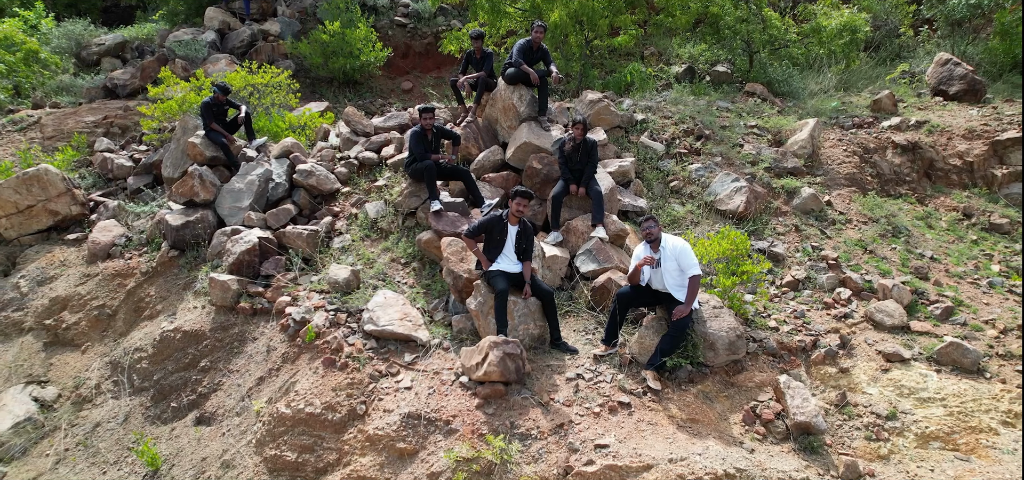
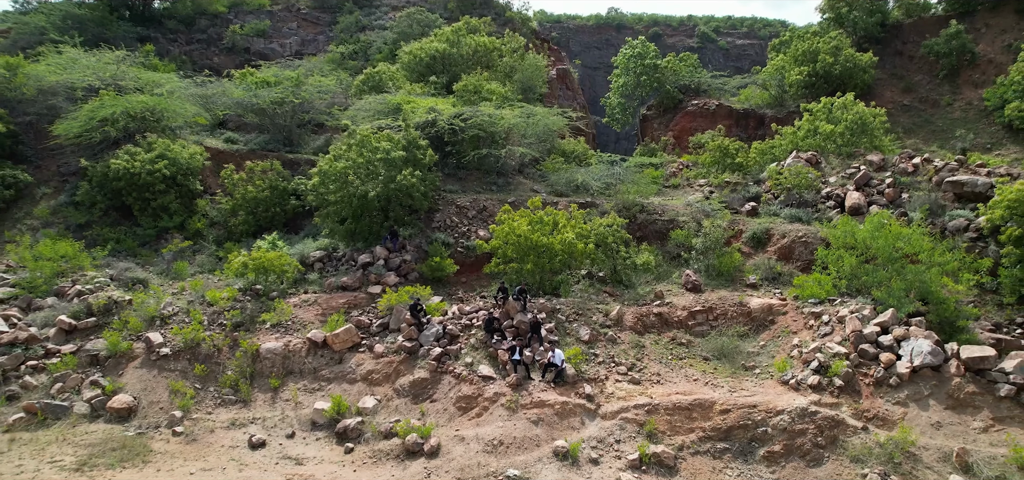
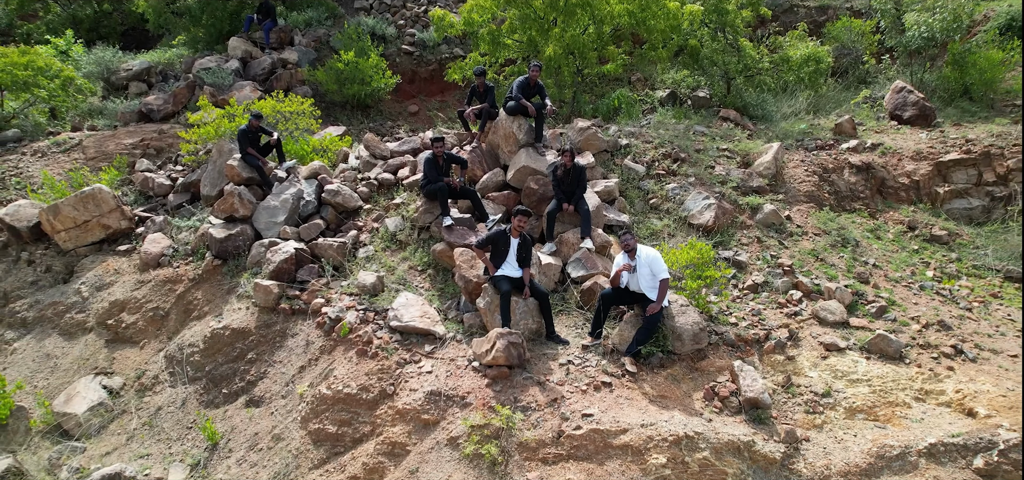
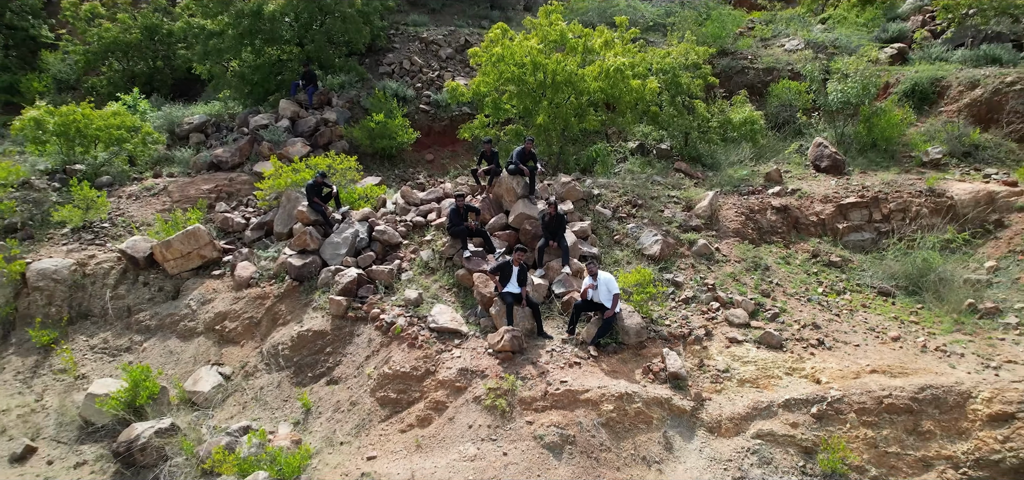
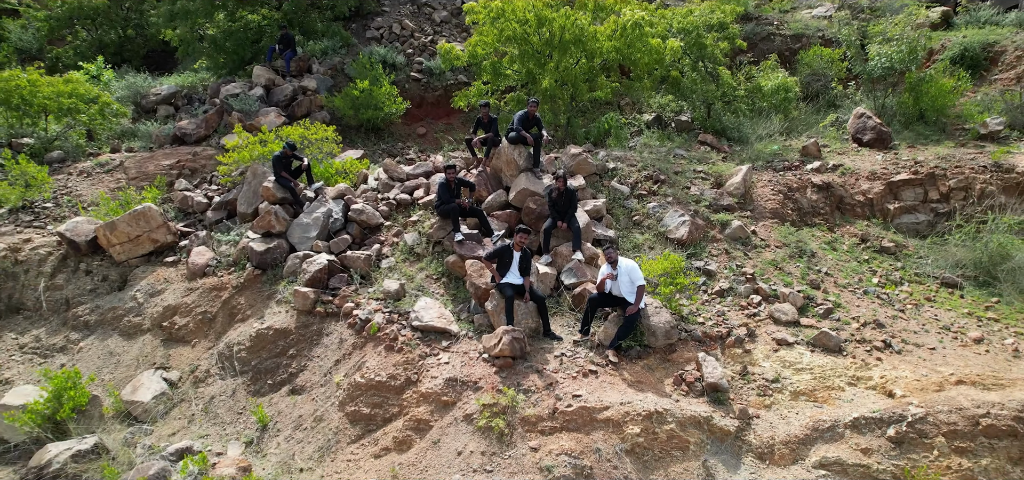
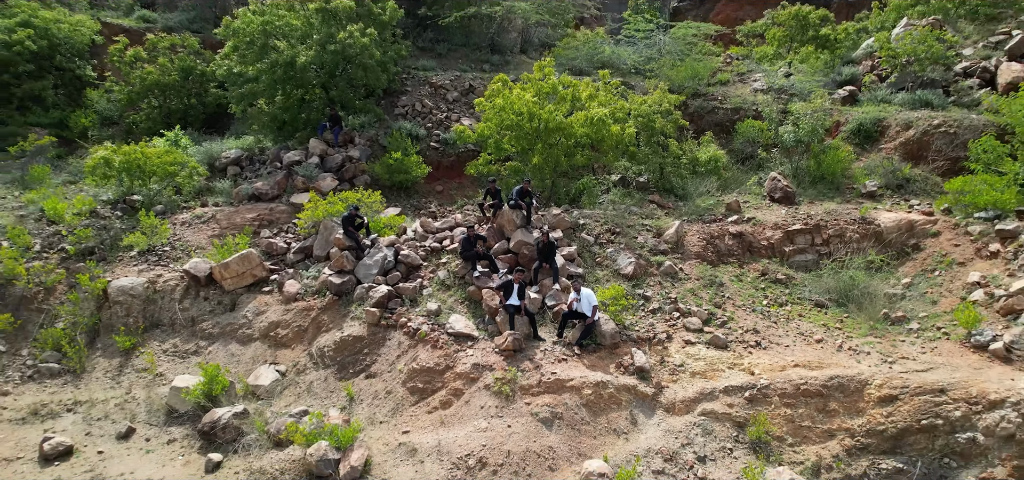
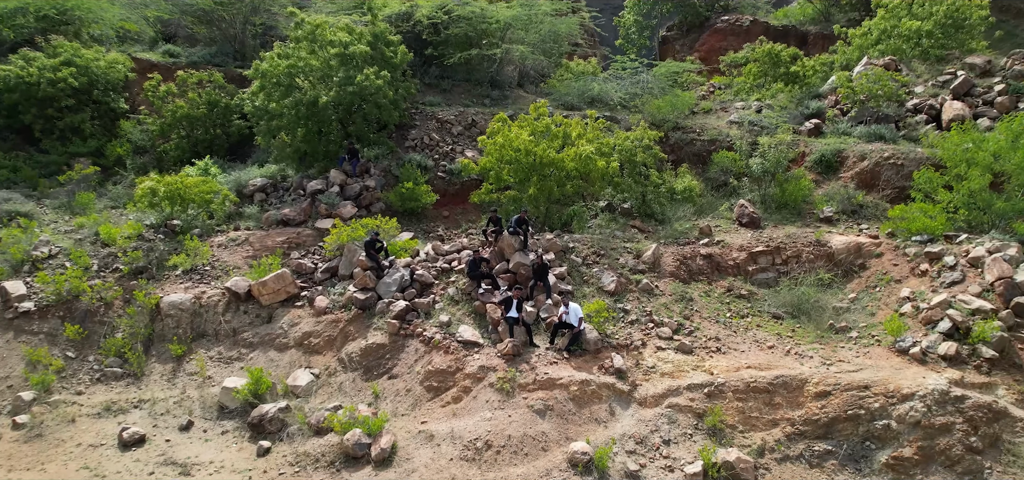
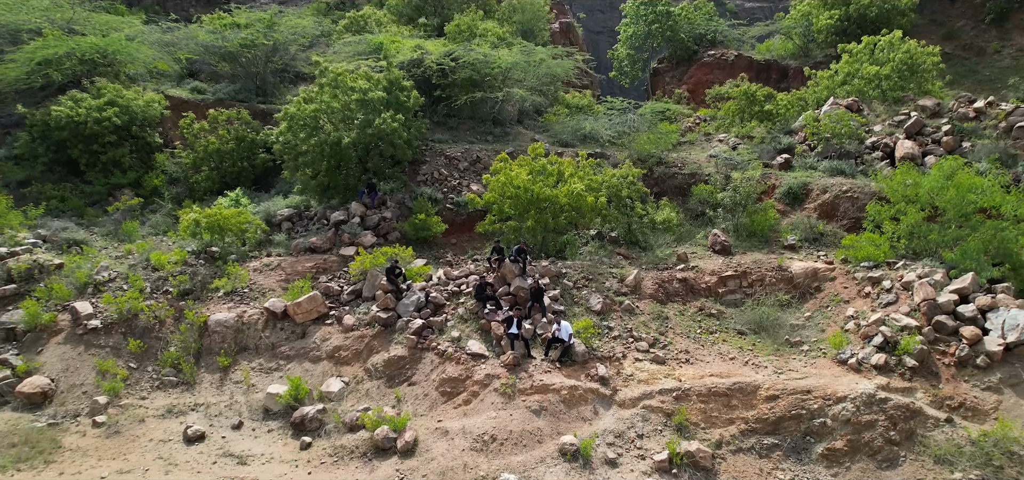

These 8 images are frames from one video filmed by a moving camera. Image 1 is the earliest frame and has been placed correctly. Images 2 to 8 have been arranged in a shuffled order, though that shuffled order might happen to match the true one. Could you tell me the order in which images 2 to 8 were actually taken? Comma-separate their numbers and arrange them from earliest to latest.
3, 5, 4, 6, 7, 8, 2
